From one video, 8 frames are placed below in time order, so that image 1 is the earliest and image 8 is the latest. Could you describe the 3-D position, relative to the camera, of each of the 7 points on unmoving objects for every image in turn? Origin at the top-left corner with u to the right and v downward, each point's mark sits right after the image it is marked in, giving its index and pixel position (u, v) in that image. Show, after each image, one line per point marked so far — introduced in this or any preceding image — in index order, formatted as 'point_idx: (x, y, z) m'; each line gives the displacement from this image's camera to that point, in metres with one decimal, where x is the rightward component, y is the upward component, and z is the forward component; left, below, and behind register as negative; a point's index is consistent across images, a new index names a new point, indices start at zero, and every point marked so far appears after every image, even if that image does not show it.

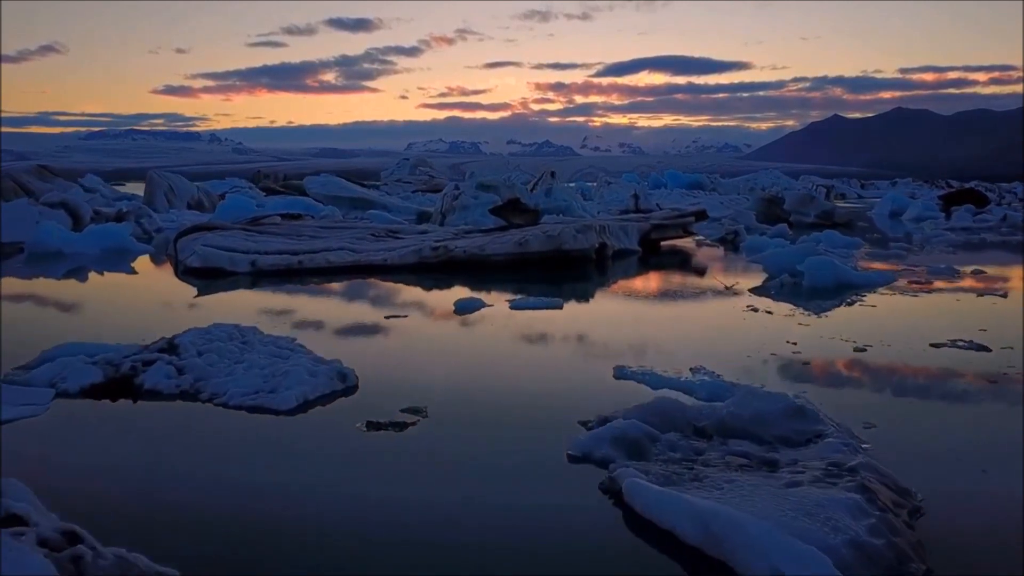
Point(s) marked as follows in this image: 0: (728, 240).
0: (+4.1, +0.9, +14.6) m
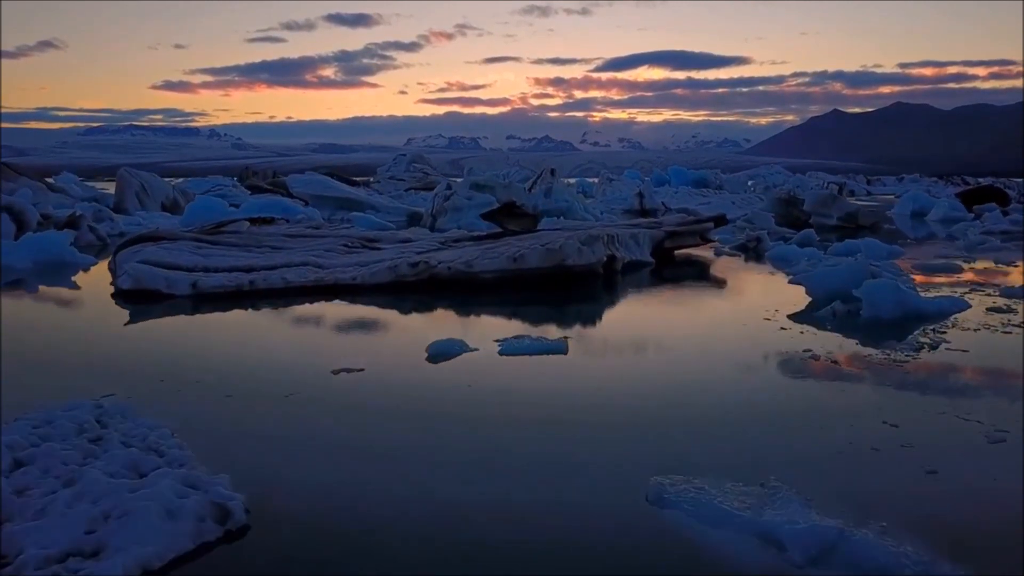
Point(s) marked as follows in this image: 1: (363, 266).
0: (+4.1, +0.7, +13.0) m
1: (-1.7, +0.2, +8.9) m
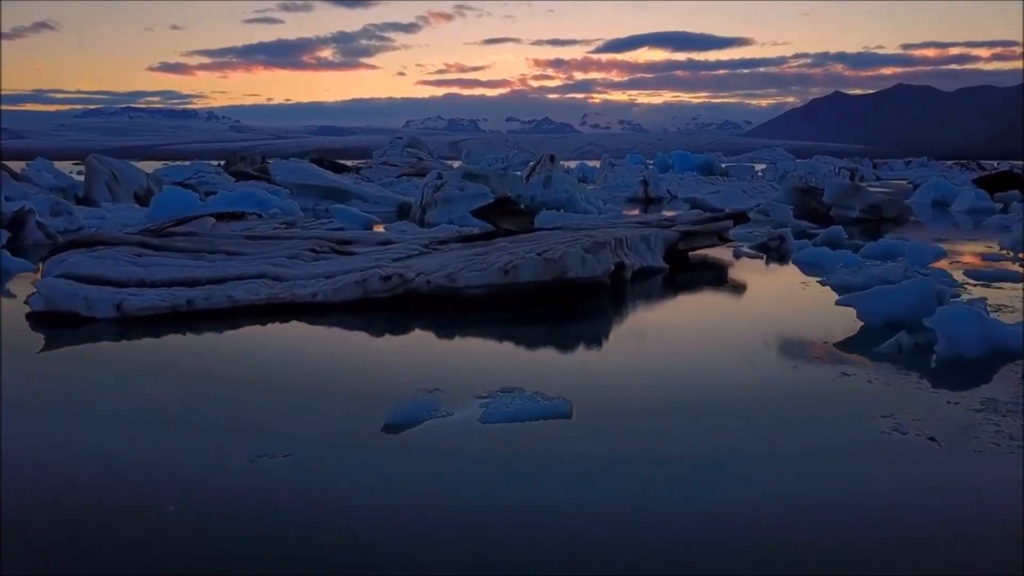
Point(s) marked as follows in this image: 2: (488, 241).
0: (+4.0, +0.6, +11.7) m
1: (-1.8, +0.1, +7.5) m
2: (-0.3, +0.6, +9.8) m
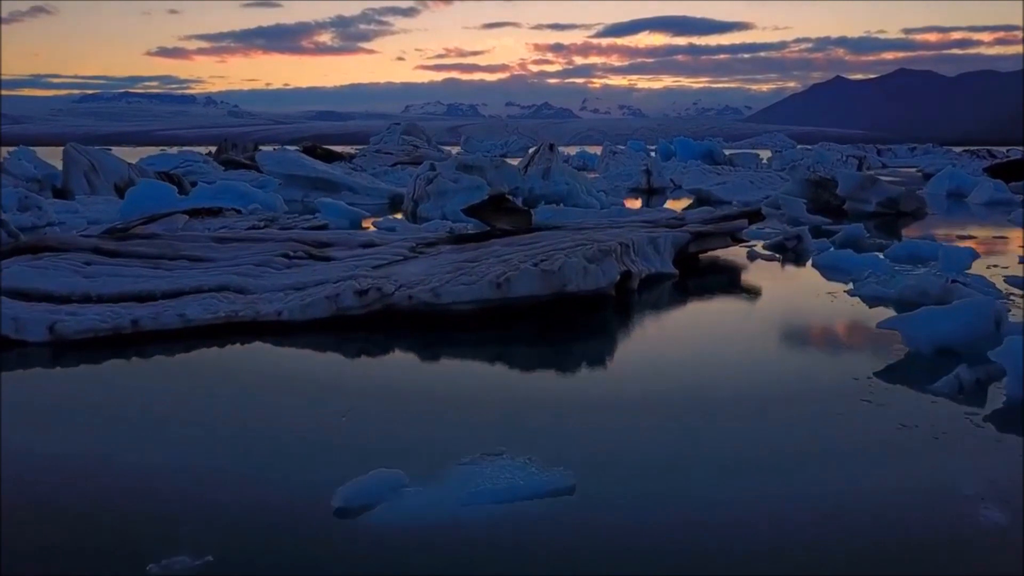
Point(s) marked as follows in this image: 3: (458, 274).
0: (+3.9, +0.6, +10.8) m
1: (-1.9, 0.0, +6.7) m
2: (-0.4, +0.5, +8.9) m
3: (-0.5, +0.1, +6.9) m
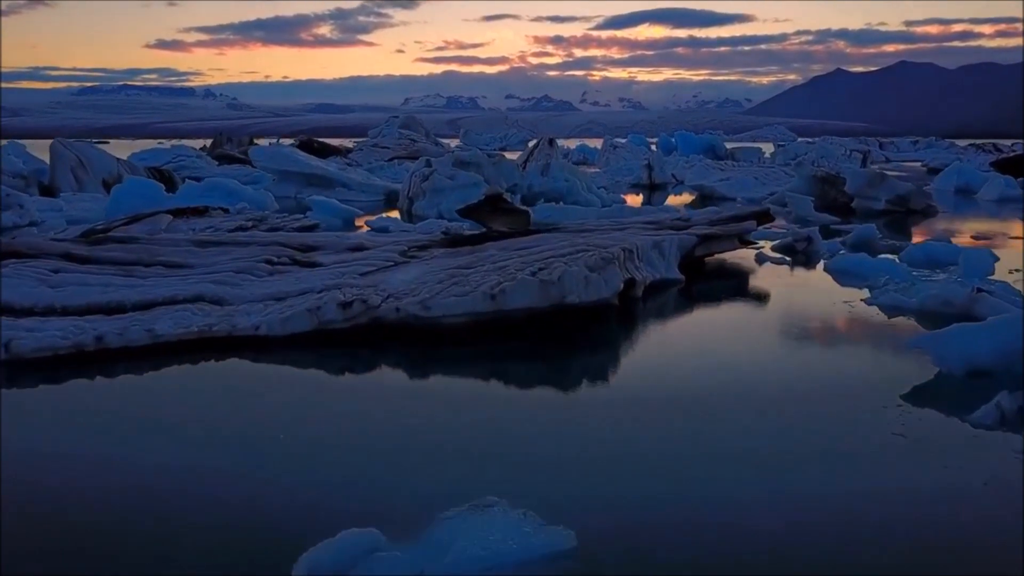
0: (+3.9, +0.5, +10.4) m
1: (-1.9, -0.1, +6.2) m
2: (-0.4, +0.4, +8.5) m
3: (-0.5, 0.0, +6.4) m
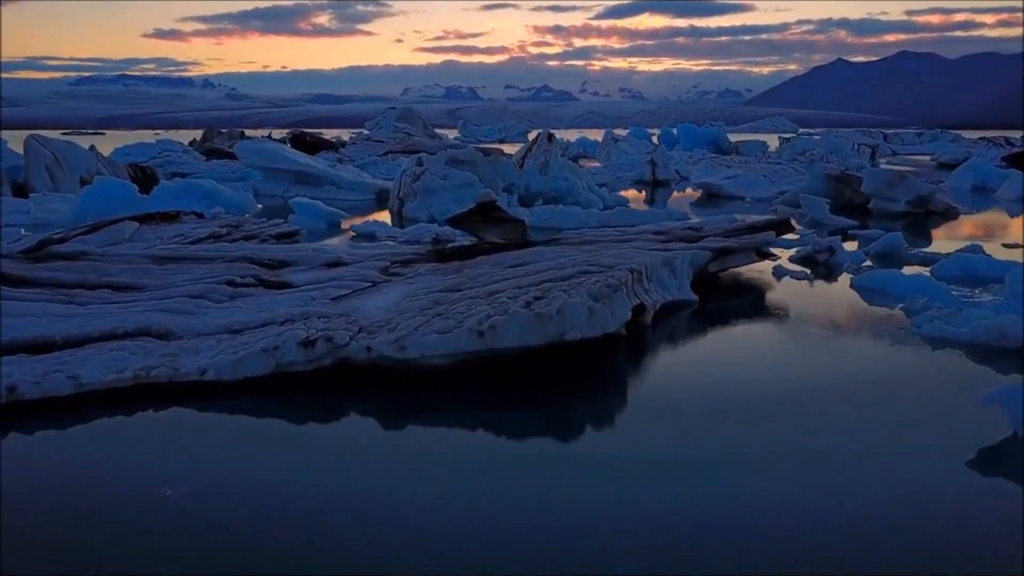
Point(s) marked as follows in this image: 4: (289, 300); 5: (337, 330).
0: (+3.8, +0.3, +9.5) m
1: (-2.0, -0.4, +5.4) m
2: (-0.4, +0.2, +7.6) m
3: (-0.6, -0.2, +5.6) m
4: (-1.8, -0.1, +6.3) m
5: (-1.2, -0.3, +5.3) m
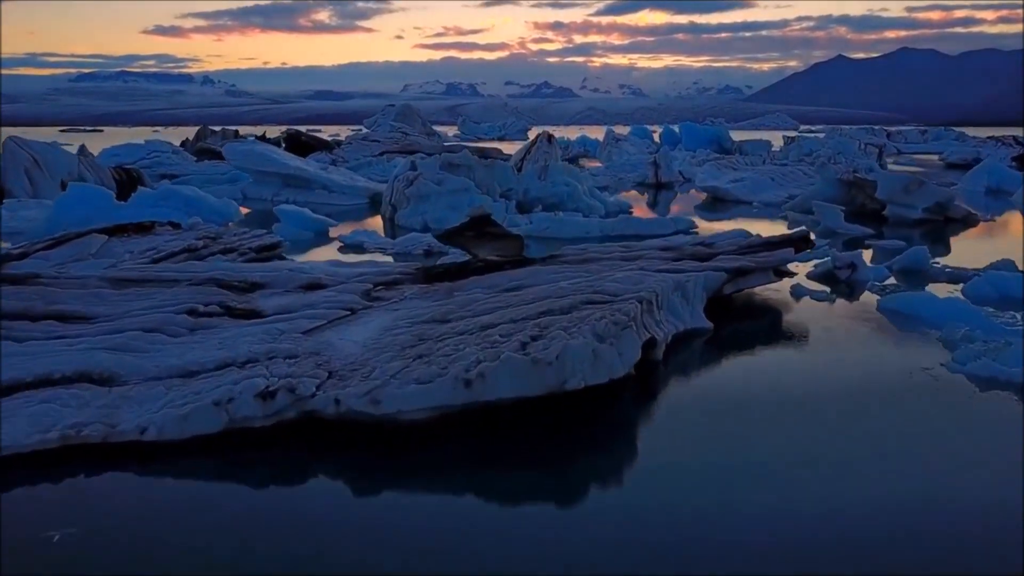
0: (+3.8, +0.1, +8.8) m
1: (-2.0, -0.6, +4.7) m
2: (-0.5, 0.0, +6.9) m
3: (-0.6, -0.4, +4.9) m
4: (-1.9, -0.3, +5.6) m
5: (-1.3, -0.5, +4.6) m
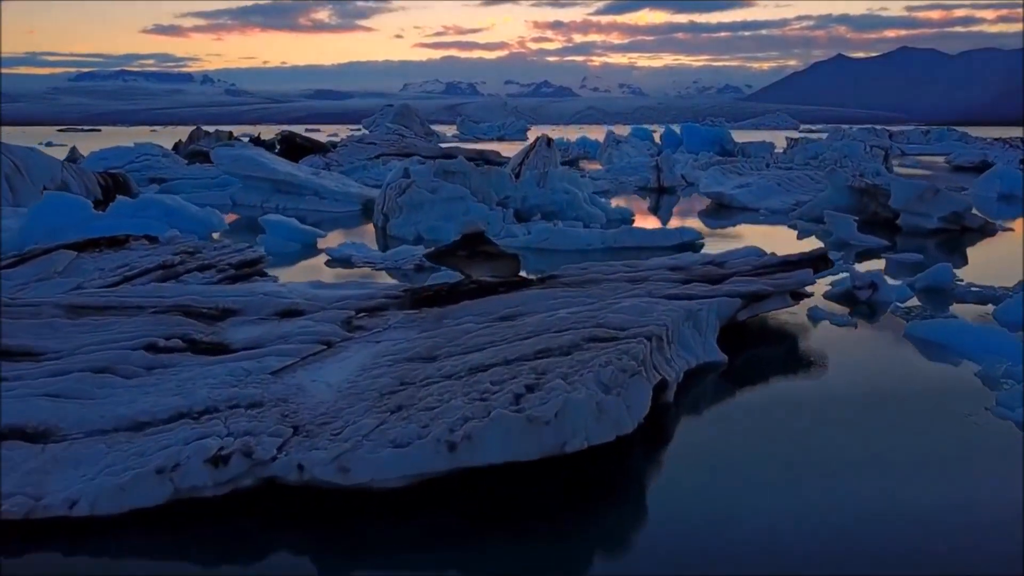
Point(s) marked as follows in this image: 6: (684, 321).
0: (+3.7, -0.1, +8.2) m
1: (-2.1, -0.8, +4.1) m
2: (-0.5, -0.2, +6.3) m
3: (-0.7, -0.7, +4.3) m
4: (-1.9, -0.6, +5.0) m
5: (-1.3, -0.8, +4.0) m
6: (+1.3, -0.3, +5.9) m
